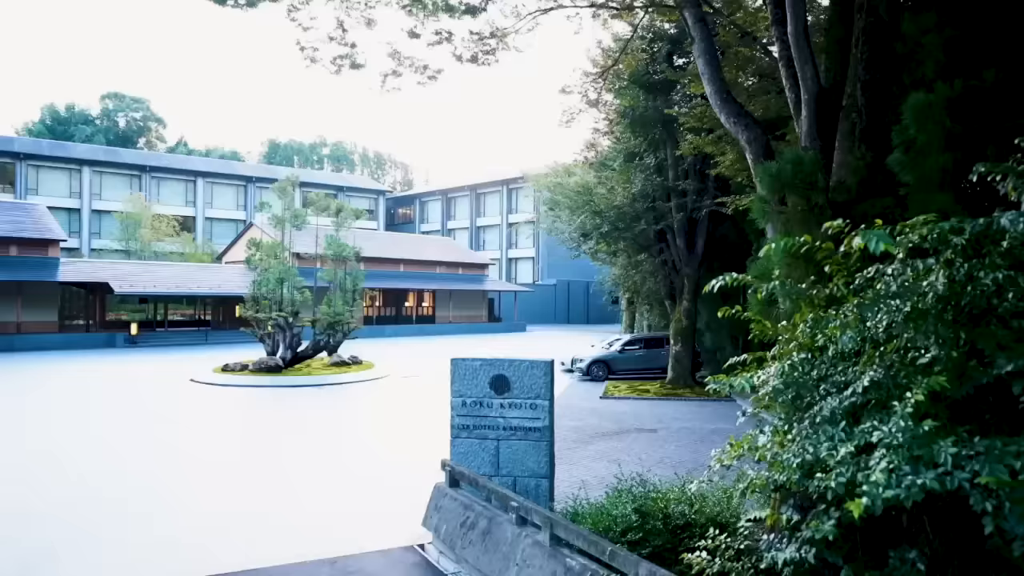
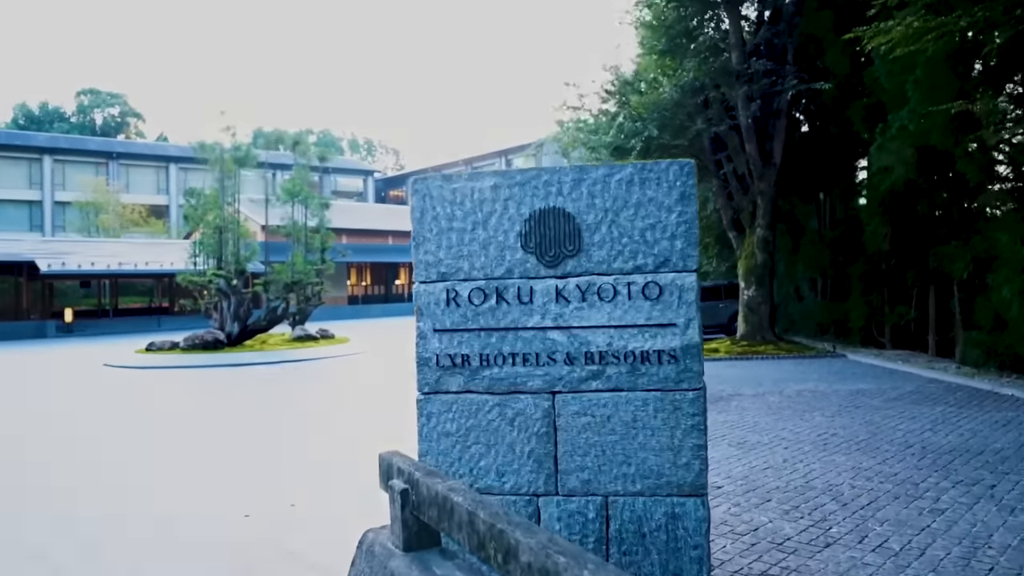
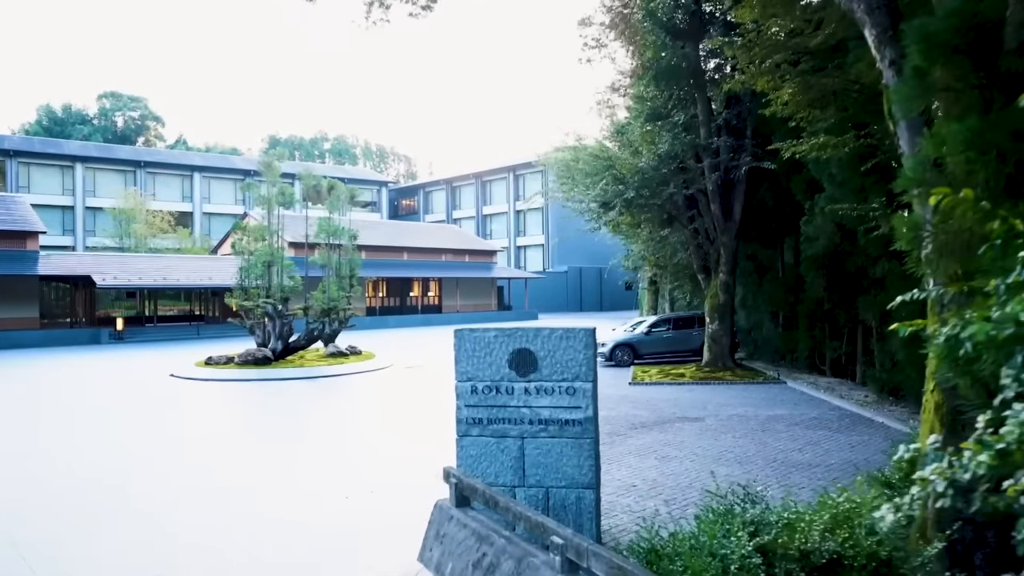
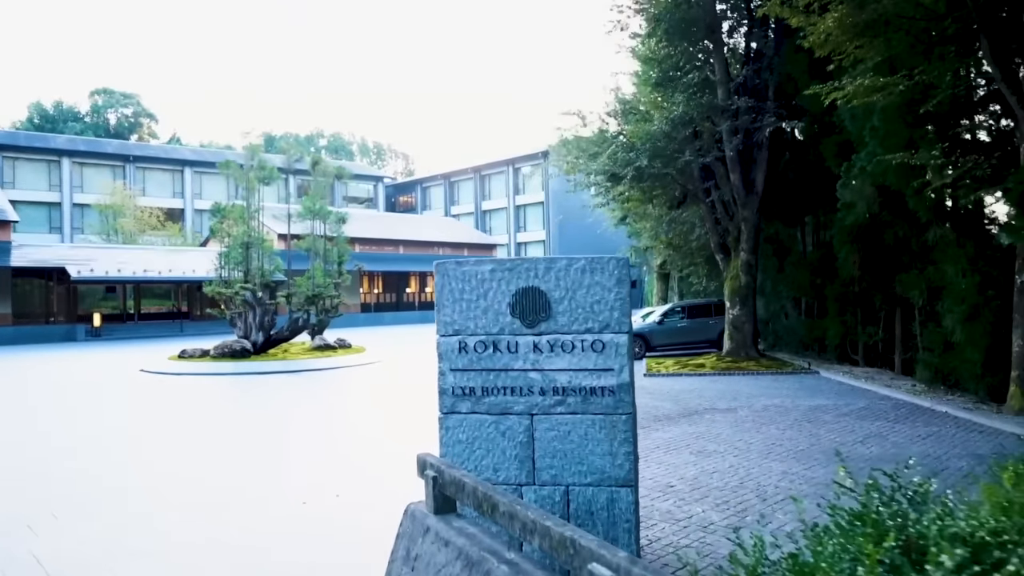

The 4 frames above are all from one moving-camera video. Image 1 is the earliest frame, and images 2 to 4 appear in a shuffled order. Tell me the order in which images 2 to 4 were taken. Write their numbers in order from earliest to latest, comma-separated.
3, 4, 2
